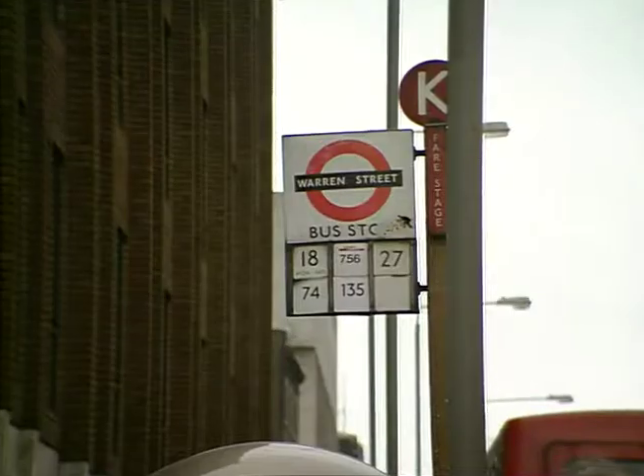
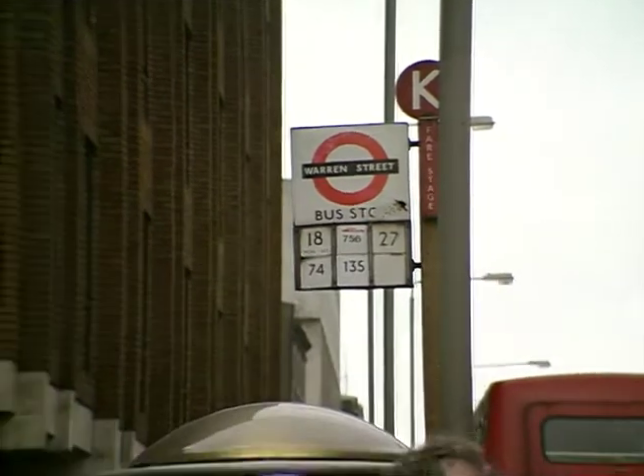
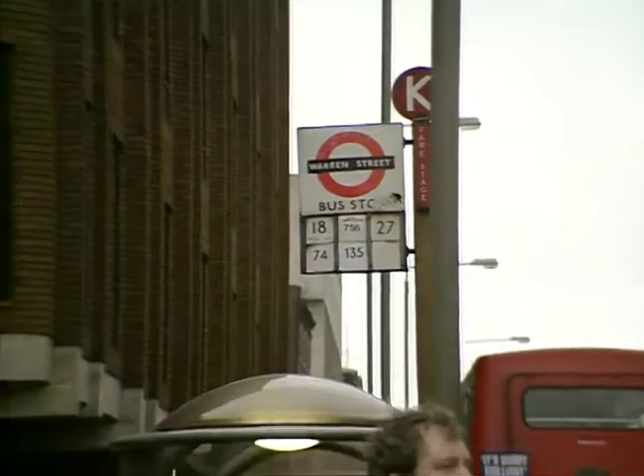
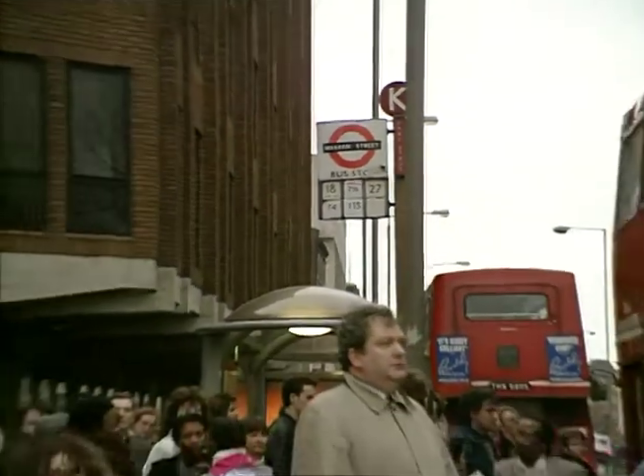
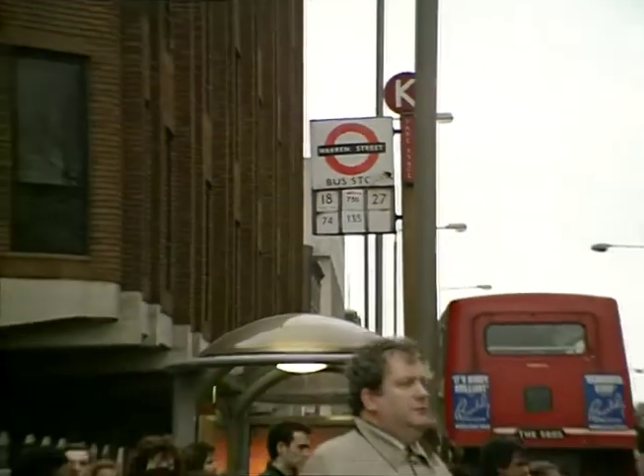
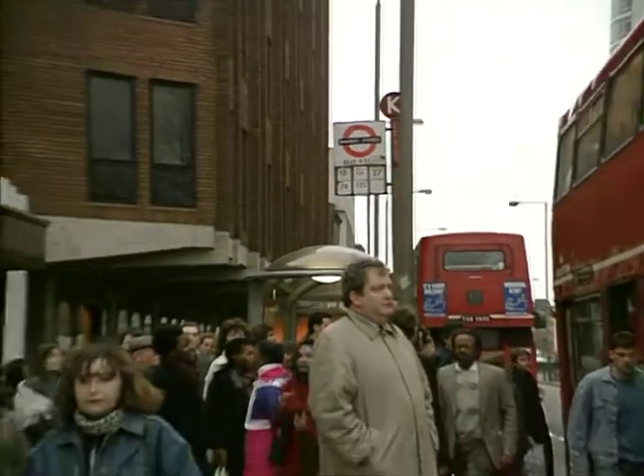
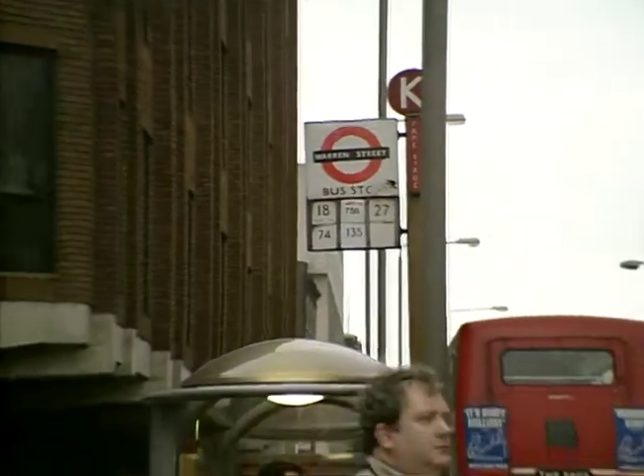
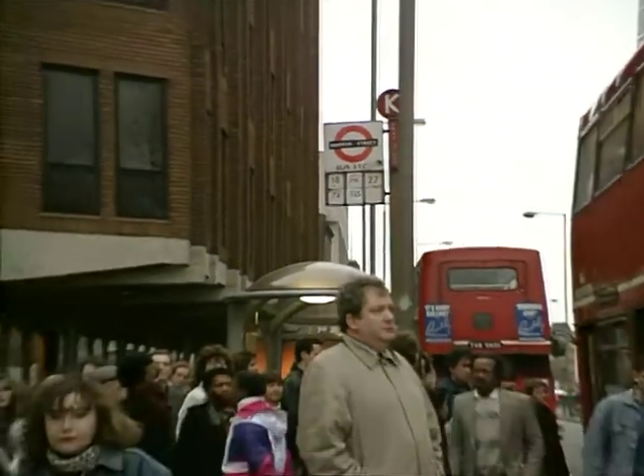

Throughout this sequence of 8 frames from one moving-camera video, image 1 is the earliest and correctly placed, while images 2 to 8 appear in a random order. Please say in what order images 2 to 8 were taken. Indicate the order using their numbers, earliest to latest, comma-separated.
2, 3, 7, 5, 4, 8, 6
